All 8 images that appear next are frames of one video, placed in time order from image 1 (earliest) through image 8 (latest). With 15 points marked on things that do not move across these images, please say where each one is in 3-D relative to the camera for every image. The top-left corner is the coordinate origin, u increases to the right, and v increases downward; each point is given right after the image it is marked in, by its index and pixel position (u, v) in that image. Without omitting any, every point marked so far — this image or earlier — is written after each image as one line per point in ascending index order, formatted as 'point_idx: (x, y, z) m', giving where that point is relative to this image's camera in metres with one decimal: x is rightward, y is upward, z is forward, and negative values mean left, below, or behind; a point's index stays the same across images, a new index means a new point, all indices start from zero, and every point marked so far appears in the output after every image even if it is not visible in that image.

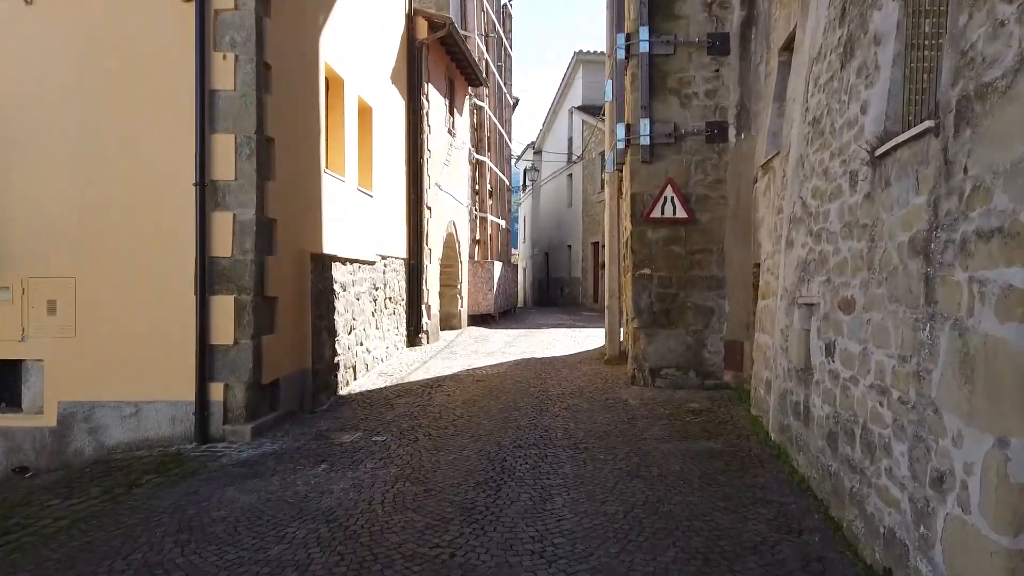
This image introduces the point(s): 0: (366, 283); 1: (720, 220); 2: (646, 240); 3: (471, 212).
0: (-1.6, +0.1, +8.1) m
1: (+2.0, +0.6, +7.2) m
2: (+1.3, +0.5, +7.3) m
3: (-0.8, +1.4, +14.4) m
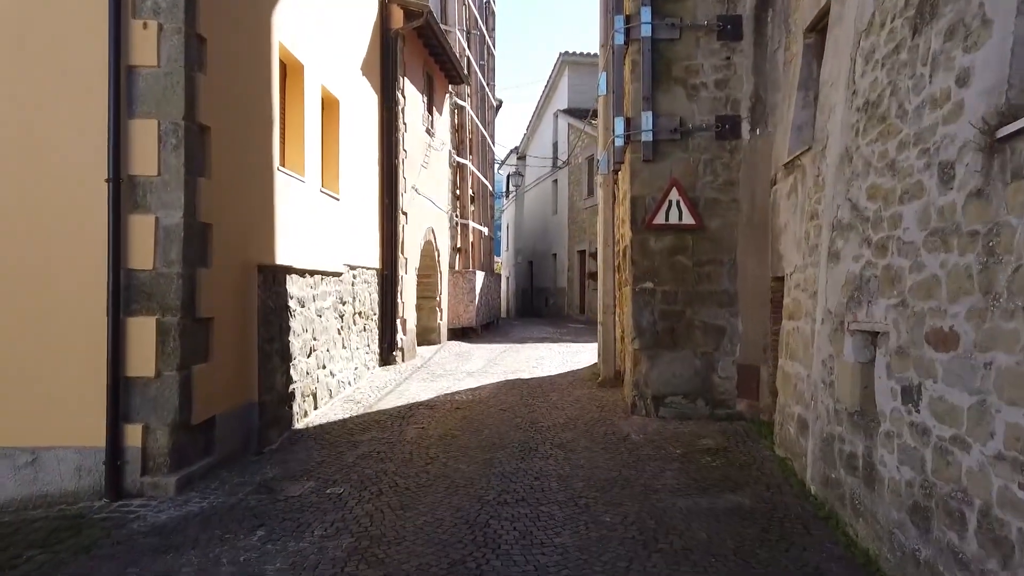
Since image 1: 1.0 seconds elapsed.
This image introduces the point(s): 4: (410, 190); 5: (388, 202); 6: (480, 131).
0: (-1.7, -0.1, +7.2) m
1: (+1.8, +0.5, +6.4) m
2: (+1.1, +0.3, +6.4) m
3: (-1.1, +1.2, +13.5) m
4: (-1.4, +1.3, +10.4) m
5: (-1.5, +1.1, +9.6) m
6: (-0.7, +3.3, +15.9) m
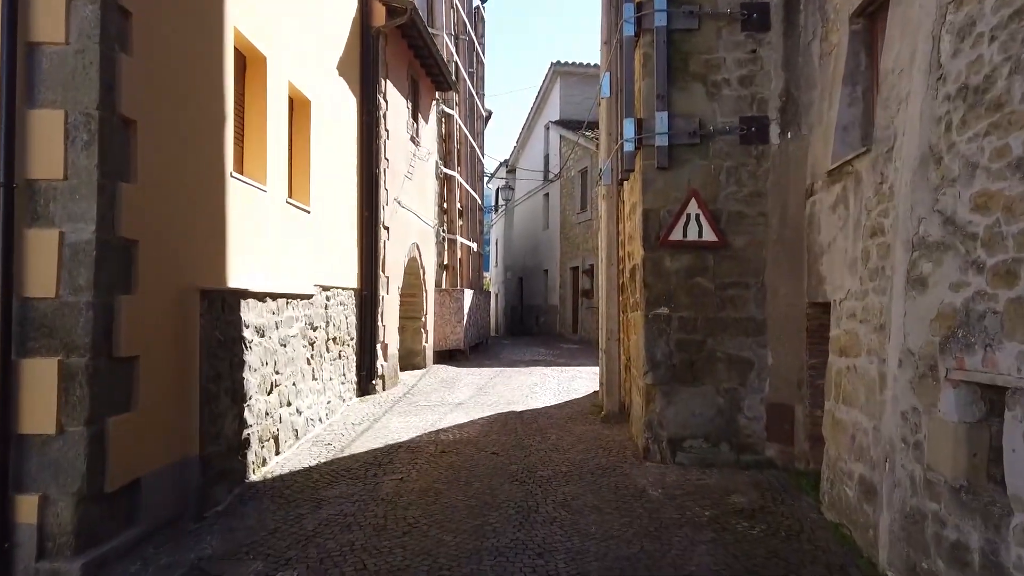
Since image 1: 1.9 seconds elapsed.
0: (-1.8, -0.3, +6.3) m
1: (+1.8, +0.3, +5.5) m
2: (+1.1, +0.1, +5.6) m
3: (-1.2, +0.9, +12.6) m
4: (-1.5, +1.1, +9.5) m
5: (-1.6, +0.8, +8.7) m
6: (-0.9, +2.9, +15.1) m
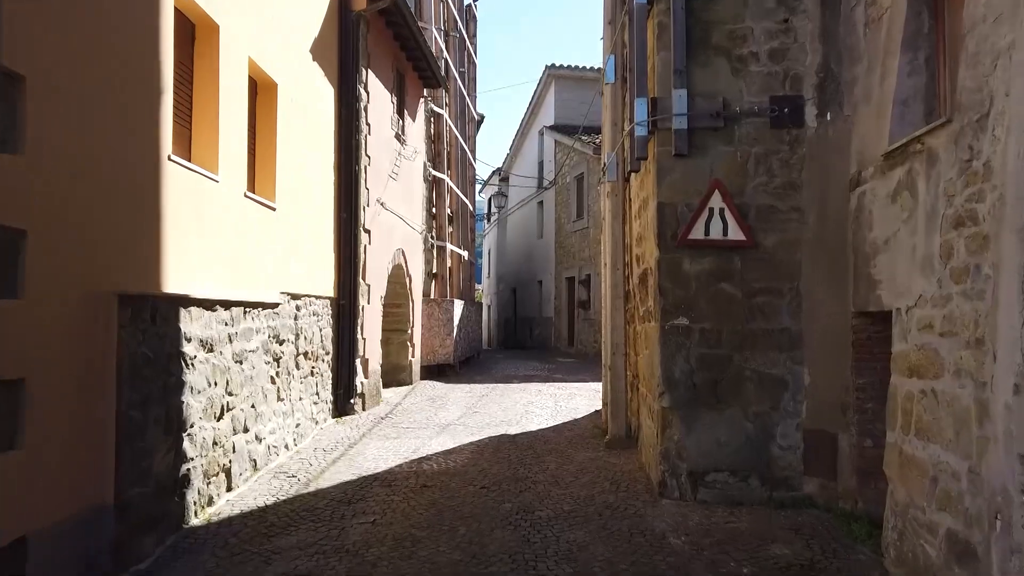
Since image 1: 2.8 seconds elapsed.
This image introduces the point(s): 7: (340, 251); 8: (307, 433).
0: (-1.8, -0.3, +5.5) m
1: (+1.8, +0.3, +4.7) m
2: (+1.1, +0.1, +4.8) m
3: (-1.3, +0.8, +11.8) m
4: (-1.5, +1.0, +8.7) m
5: (-1.7, +0.7, +7.9) m
6: (-1.0, +2.7, +14.3) m
7: (-1.8, +0.4, +7.8) m
8: (-1.8, -1.3, +6.6) m
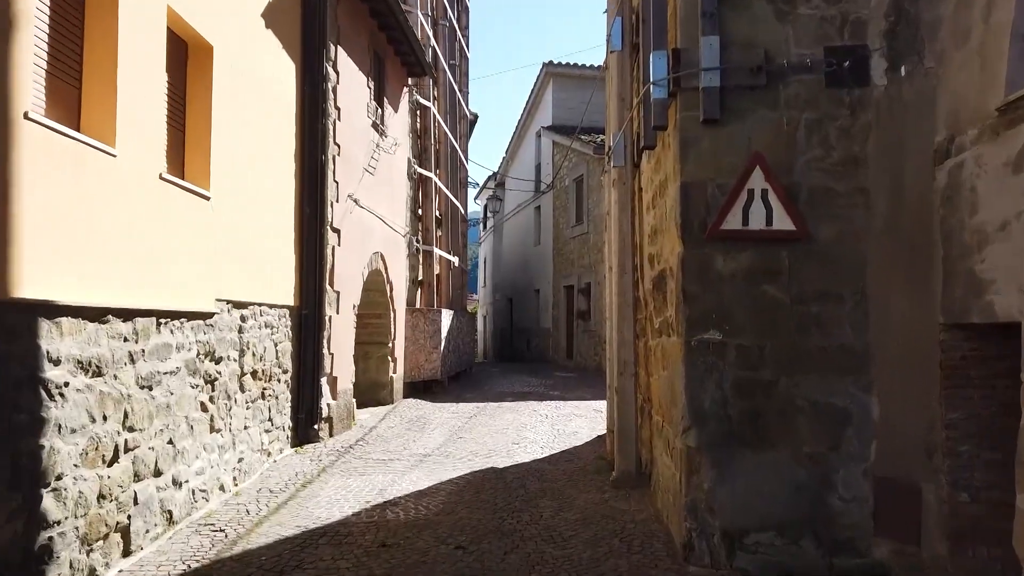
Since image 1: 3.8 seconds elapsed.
0: (-1.9, -0.4, +4.4) m
1: (+1.7, +0.2, +3.7) m
2: (+1.0, +0.1, +3.7) m
3: (-1.4, +0.6, +10.8) m
4: (-1.6, +0.9, +7.6) m
5: (-1.8, +0.7, +6.8) m
6: (-1.1, +2.5, +13.2) m
7: (-1.9, +0.3, +6.8) m
8: (-1.9, -1.3, +5.5) m
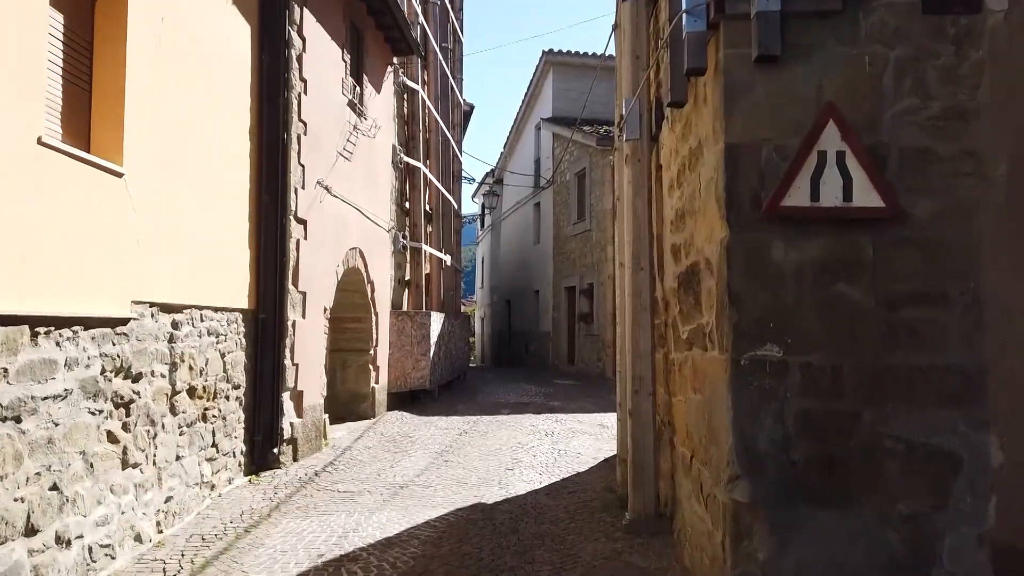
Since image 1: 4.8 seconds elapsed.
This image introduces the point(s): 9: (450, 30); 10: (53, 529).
0: (-2.0, -0.4, +3.4) m
1: (+1.6, +0.2, +2.7) m
2: (+0.9, +0.1, +2.7) m
3: (-1.5, +0.6, +9.8) m
4: (-1.7, +0.9, +6.6) m
5: (-1.9, +0.7, +5.9) m
6: (-1.1, +2.5, +12.3) m
7: (-1.9, +0.3, +5.8) m
8: (-1.9, -1.3, +4.6) m
9: (-1.1, +4.5, +13.4) m
10: (-1.9, -1.0, +3.2) m
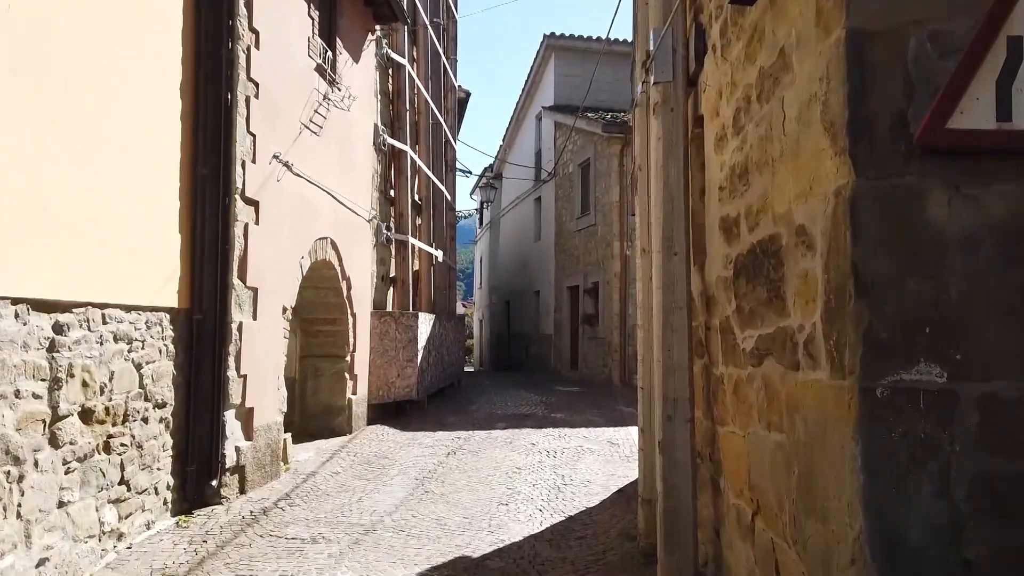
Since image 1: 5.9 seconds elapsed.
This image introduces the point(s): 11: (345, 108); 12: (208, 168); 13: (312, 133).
0: (-2.0, -0.3, +2.3) m
1: (+1.6, +0.3, +1.6) m
2: (+0.9, +0.1, +1.6) m
3: (-1.5, +0.7, +8.7) m
4: (-1.7, +0.9, +5.5) m
5: (-1.9, +0.7, +4.8) m
6: (-1.2, +2.5, +11.2) m
7: (-2.0, +0.4, +4.7) m
8: (-2.0, -1.3, +3.5) m
9: (-1.1, +4.5, +12.3) m
10: (-2.0, -1.0, +2.1) m
11: (-1.6, +1.7, +7.2) m
12: (-1.9, +0.8, +4.8) m
13: (-1.7, +1.3, +6.3) m
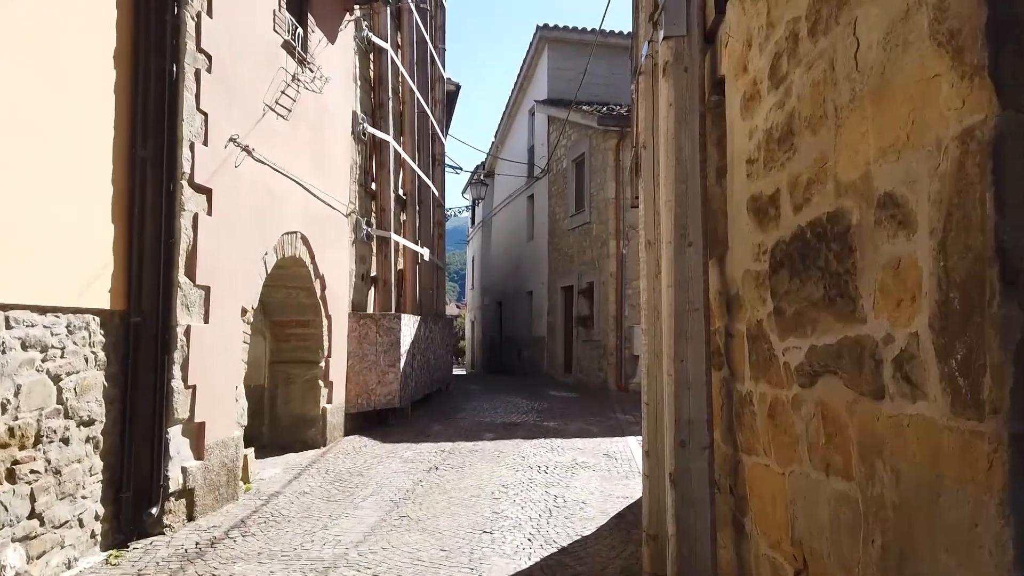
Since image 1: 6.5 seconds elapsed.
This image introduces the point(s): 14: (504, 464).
0: (-2.1, -0.3, +1.7) m
1: (+1.5, +0.3, +1.0) m
2: (+0.8, +0.1, +1.0) m
3: (-1.6, +0.7, +8.1) m
4: (-1.8, +0.9, +4.9) m
5: (-2.0, +0.7, +4.2) m
6: (-1.3, +2.5, +10.6) m
7: (-2.0, +0.4, +4.1) m
8: (-2.0, -1.3, +2.9) m
9: (-1.2, +4.5, +11.7) m
10: (-2.0, -1.0, +1.5) m
11: (-1.7, +1.7, +6.6) m
12: (-2.0, +0.8, +4.2) m
13: (-1.8, +1.3, +5.7) m
14: (-0.1, -1.5, +6.3) m
